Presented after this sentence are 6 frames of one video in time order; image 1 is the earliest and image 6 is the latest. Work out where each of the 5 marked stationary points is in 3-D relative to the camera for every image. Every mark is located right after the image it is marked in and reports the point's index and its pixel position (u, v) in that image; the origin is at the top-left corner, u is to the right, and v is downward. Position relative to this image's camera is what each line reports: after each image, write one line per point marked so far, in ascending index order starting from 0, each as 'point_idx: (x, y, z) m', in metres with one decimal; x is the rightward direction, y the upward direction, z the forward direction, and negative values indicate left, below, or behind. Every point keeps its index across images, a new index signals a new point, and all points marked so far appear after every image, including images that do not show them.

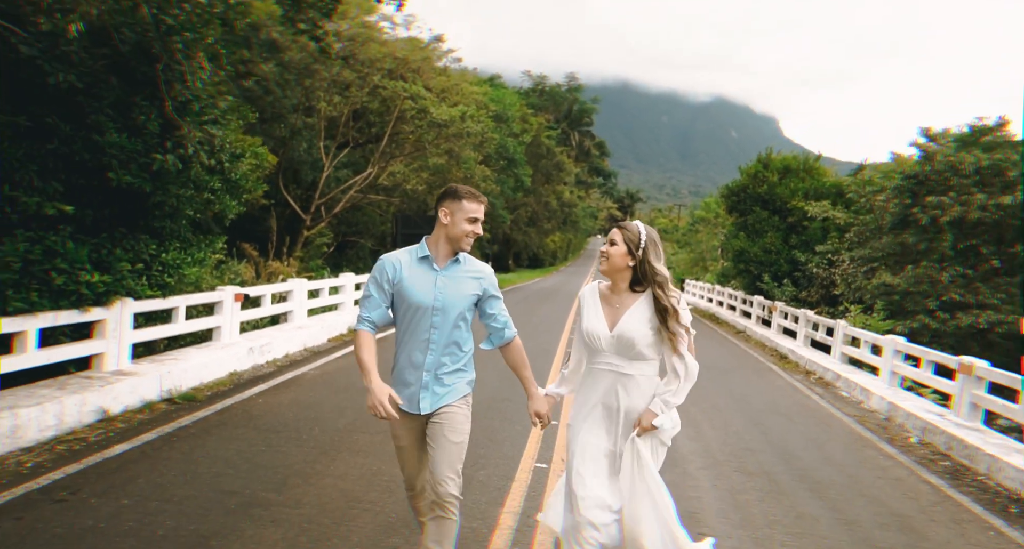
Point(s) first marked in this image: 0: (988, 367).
0: (+5.9, -1.1, +7.5) m
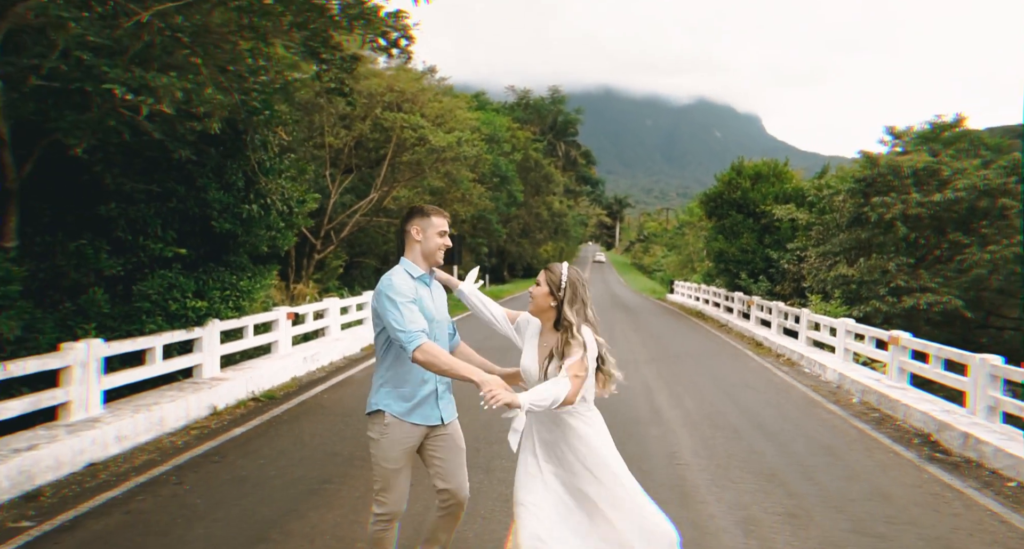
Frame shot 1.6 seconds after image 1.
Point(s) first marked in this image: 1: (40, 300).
0: (+6.1, -1.0, +9.4) m
1: (-5.4, -0.2, +7.4) m
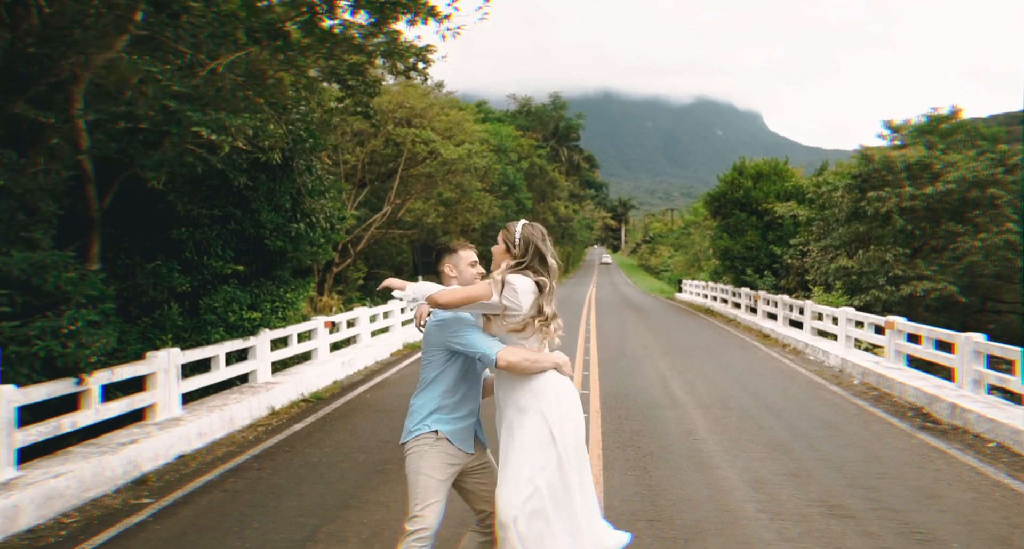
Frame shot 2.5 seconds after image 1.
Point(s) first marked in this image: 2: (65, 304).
0: (+6.5, -0.8, +10.2) m
1: (-5.0, -0.4, +8.3) m
2: (-4.6, -0.3, +6.4) m
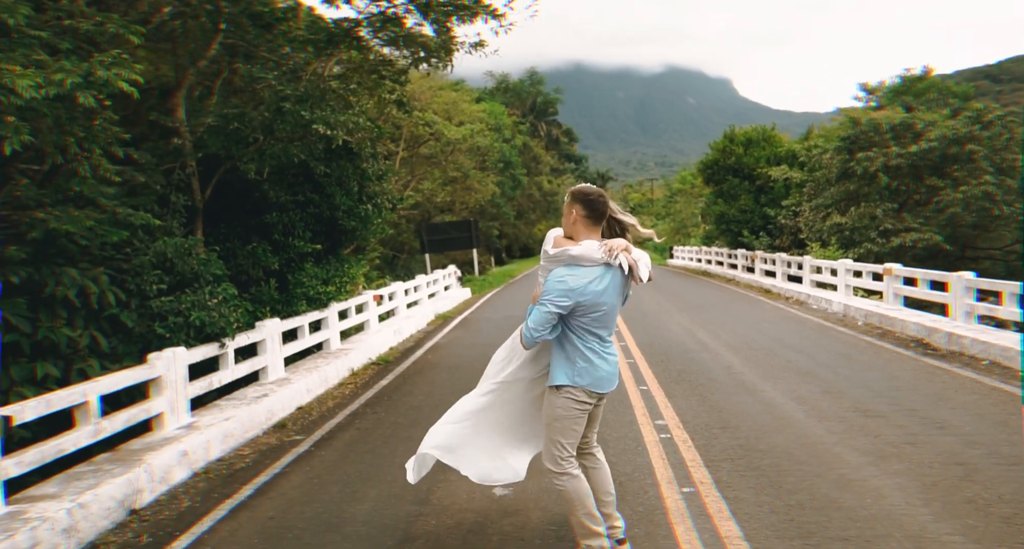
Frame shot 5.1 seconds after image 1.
0: (+7.2, +0.1, +11.5) m
1: (-4.2, -0.1, +9.2) m
2: (-3.7, -0.1, +7.3) m
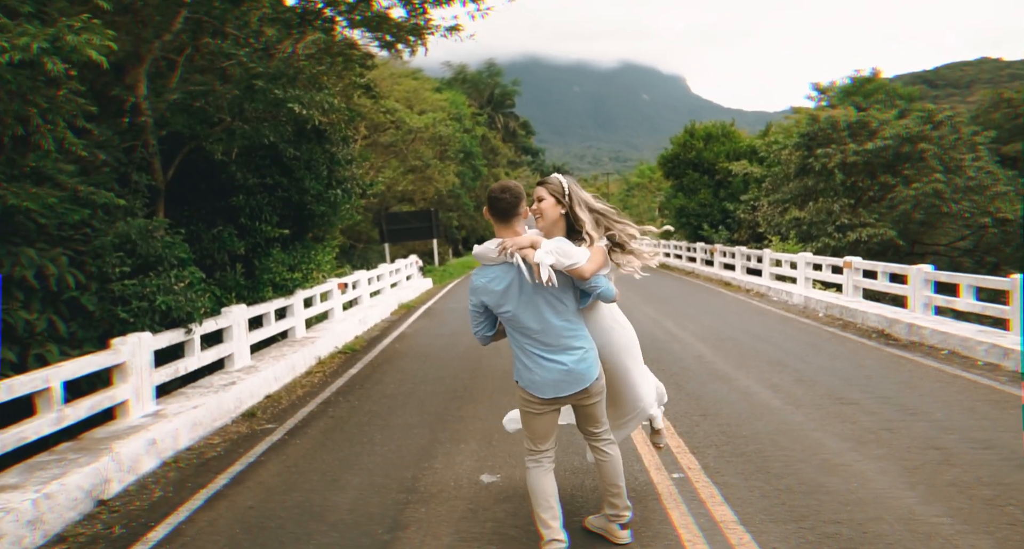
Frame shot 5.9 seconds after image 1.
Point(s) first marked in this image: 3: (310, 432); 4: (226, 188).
0: (+6.7, +0.3, +11.9) m
1: (-4.5, +0.1, +8.8) m
2: (-4.0, +0.1, +6.9) m
3: (-2.3, -1.8, +6.9) m
4: (-4.3, +1.3, +9.3) m
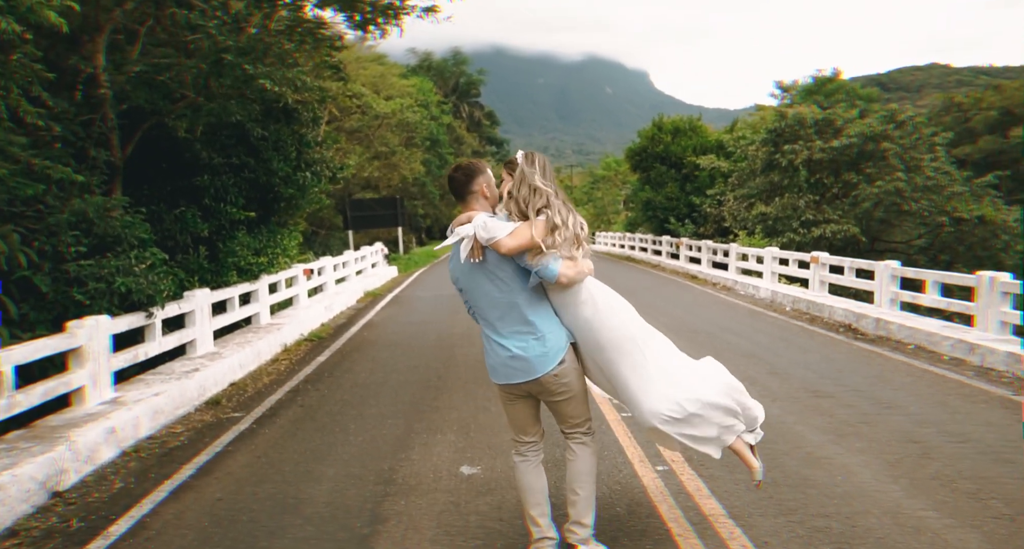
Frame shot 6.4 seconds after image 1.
0: (+6.2, +0.4, +12.1) m
1: (-4.9, +0.3, +8.4) m
2: (-4.2, +0.3, +6.5) m
3: (-2.5, -1.6, +6.7) m
4: (-4.7, +1.5, +8.8) m
